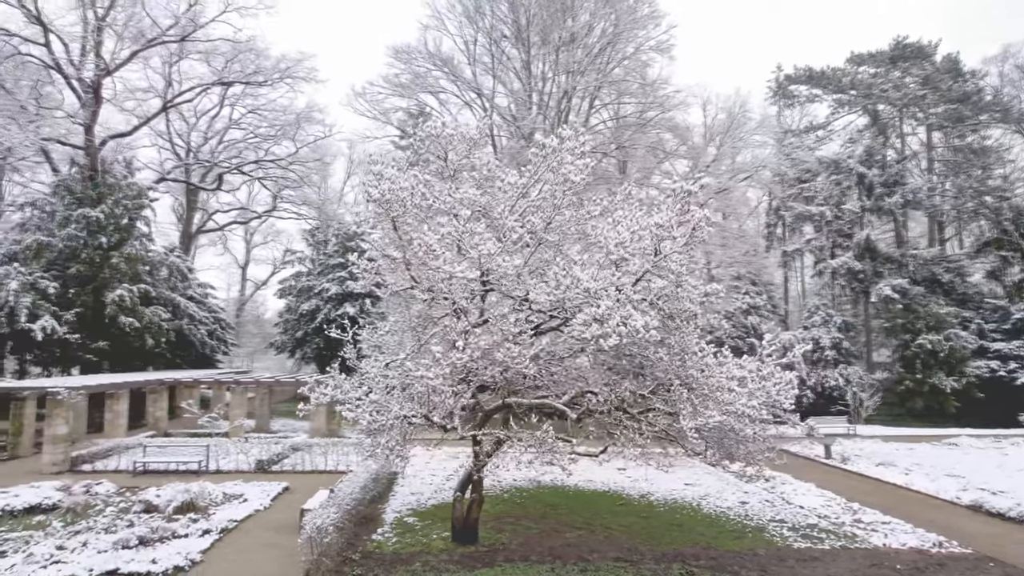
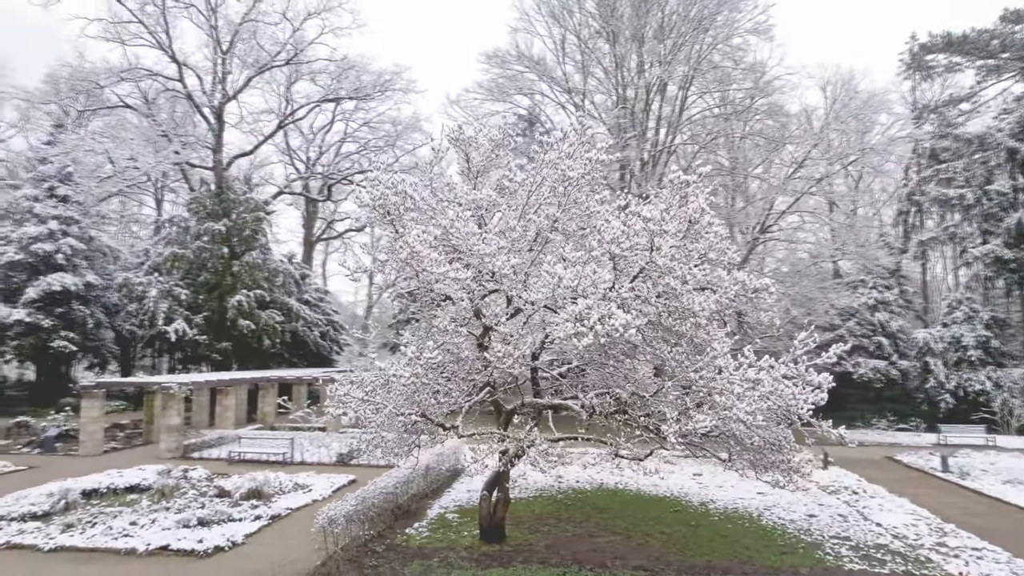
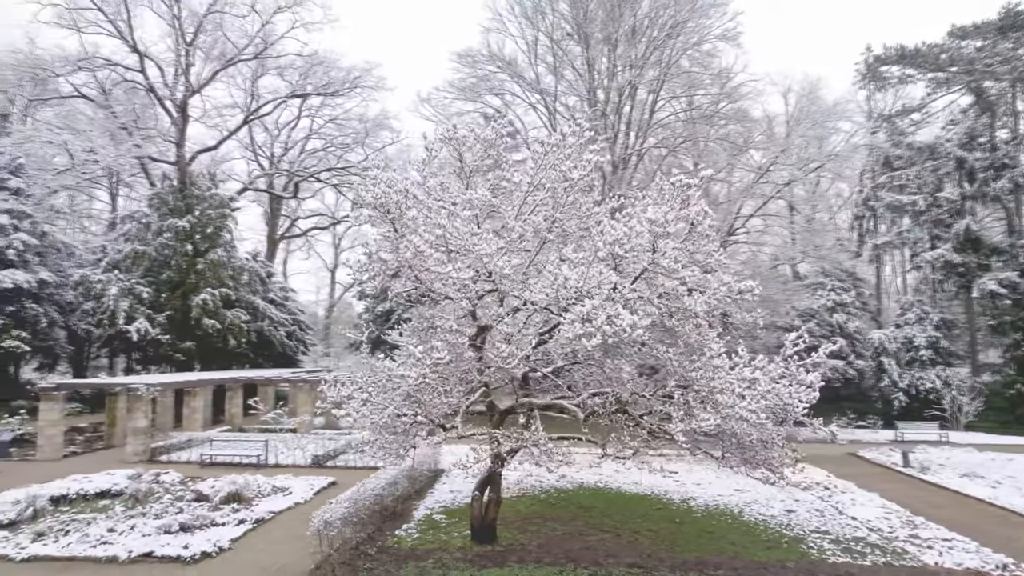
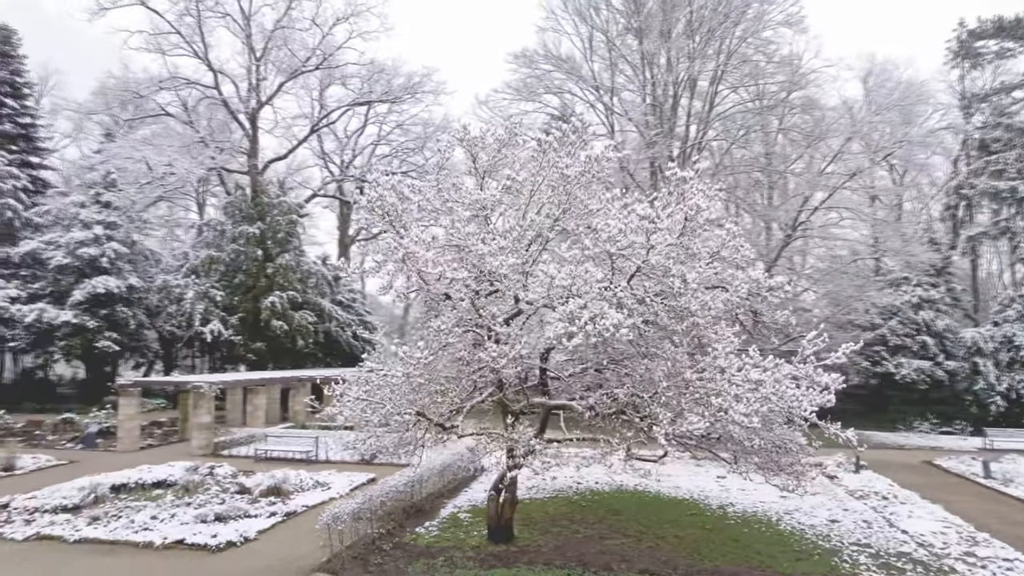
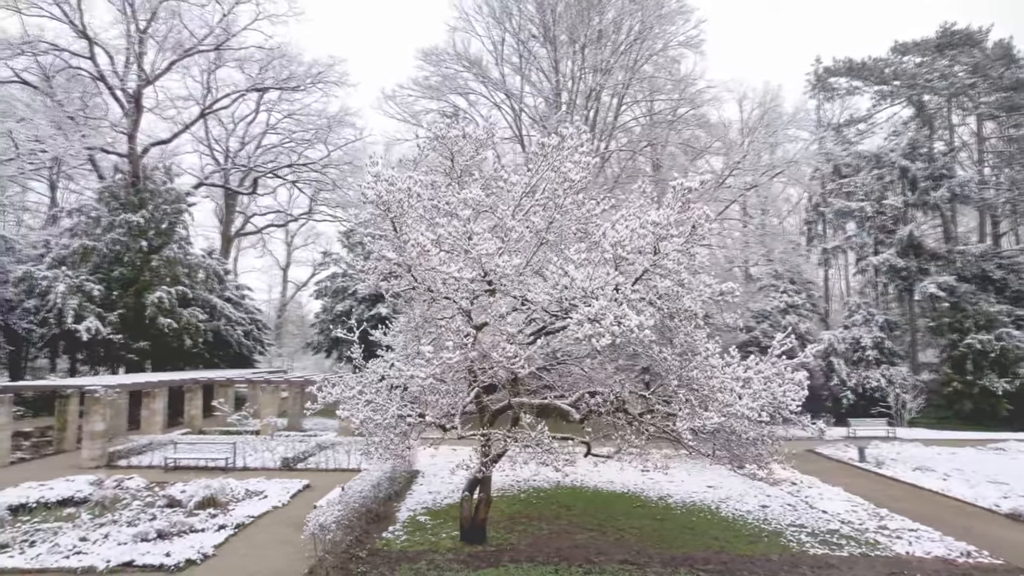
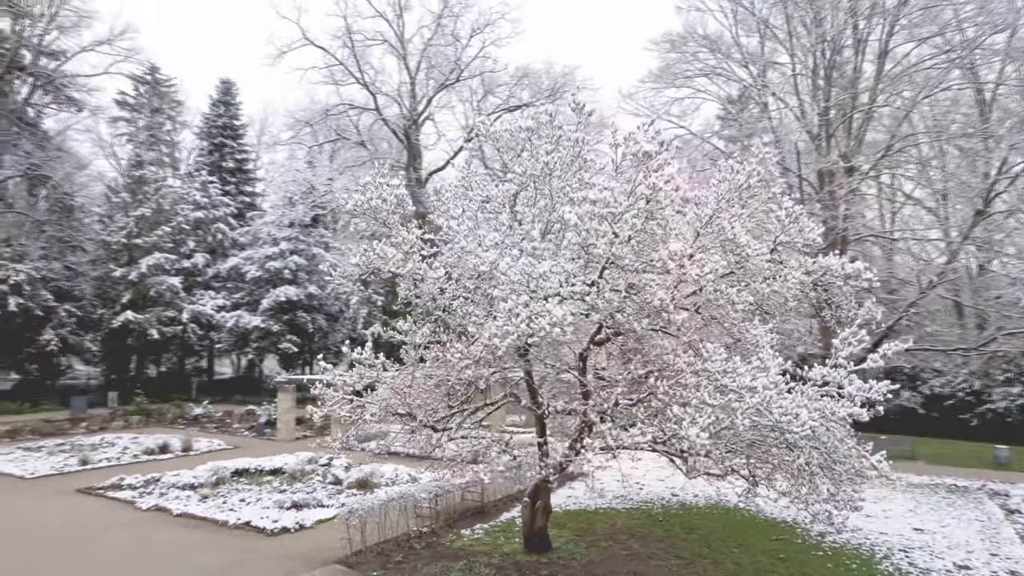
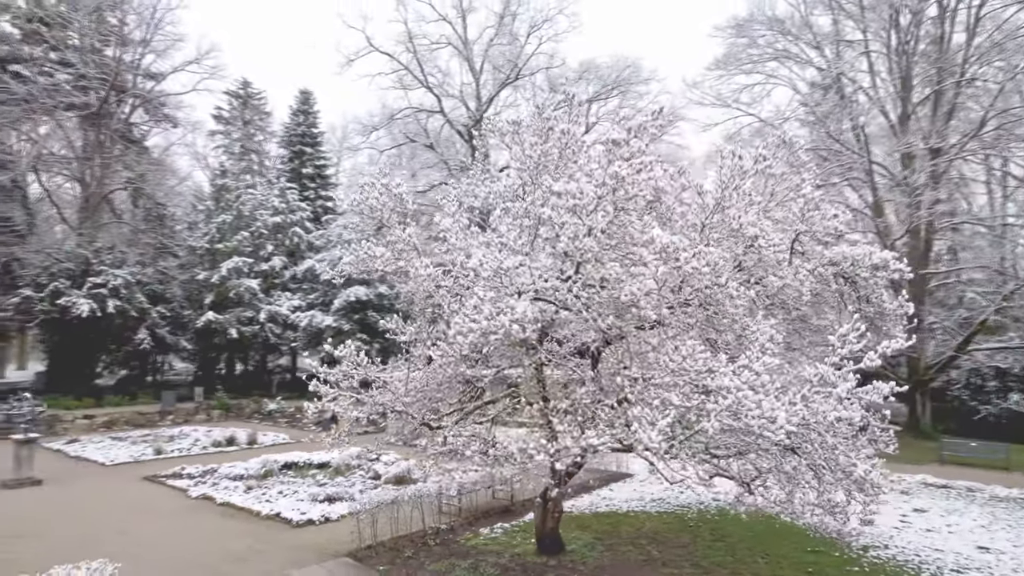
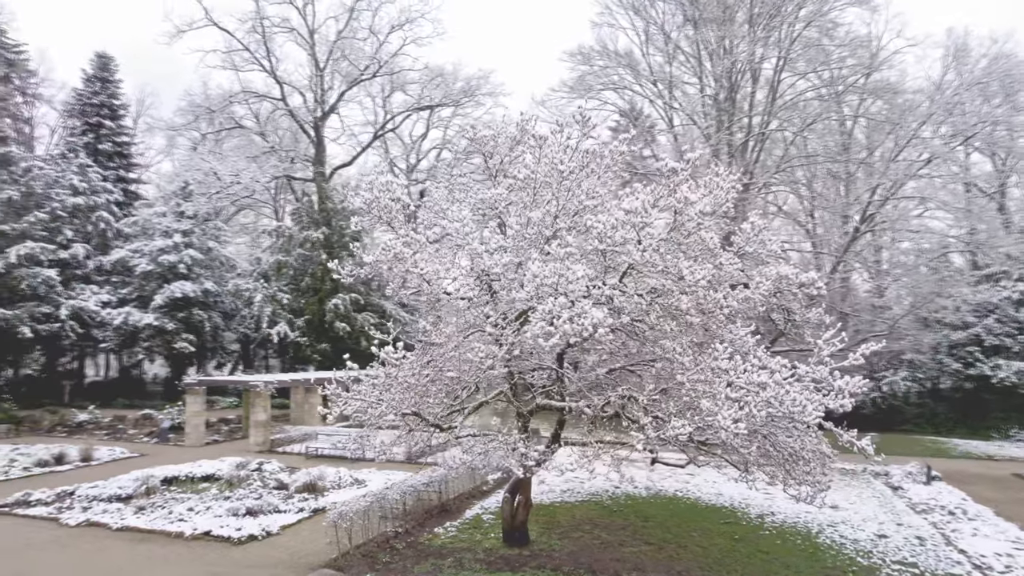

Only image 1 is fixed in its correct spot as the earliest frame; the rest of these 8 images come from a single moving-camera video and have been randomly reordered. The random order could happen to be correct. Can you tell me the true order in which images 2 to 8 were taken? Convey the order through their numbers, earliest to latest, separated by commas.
5, 3, 2, 4, 8, 6, 7
